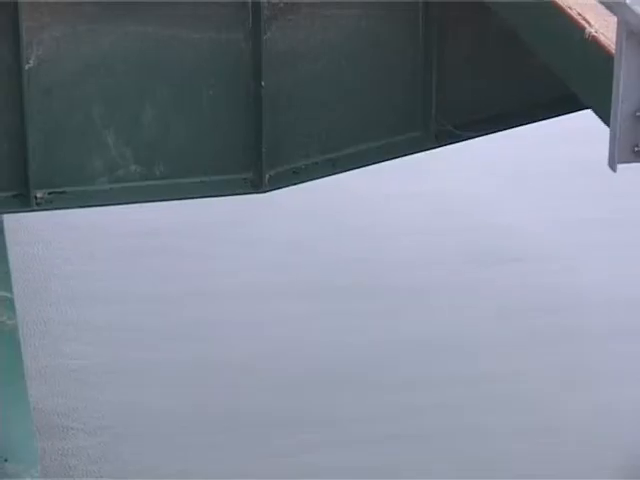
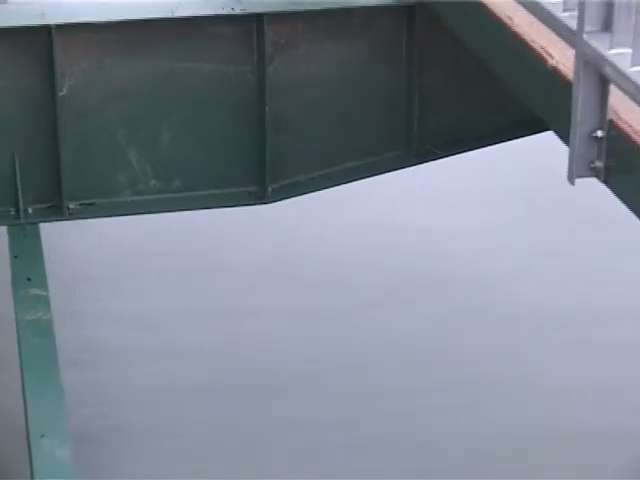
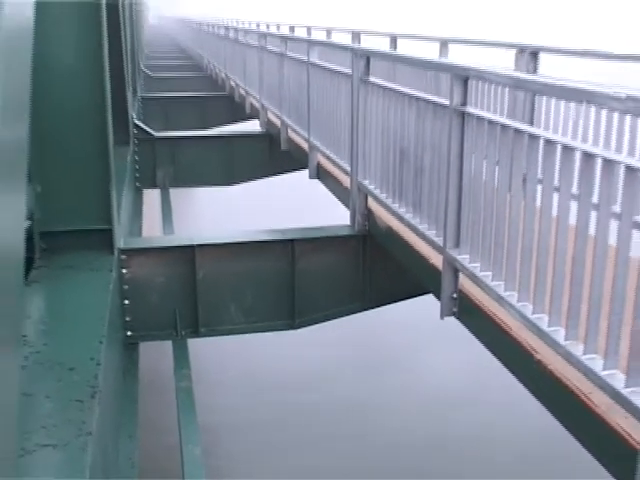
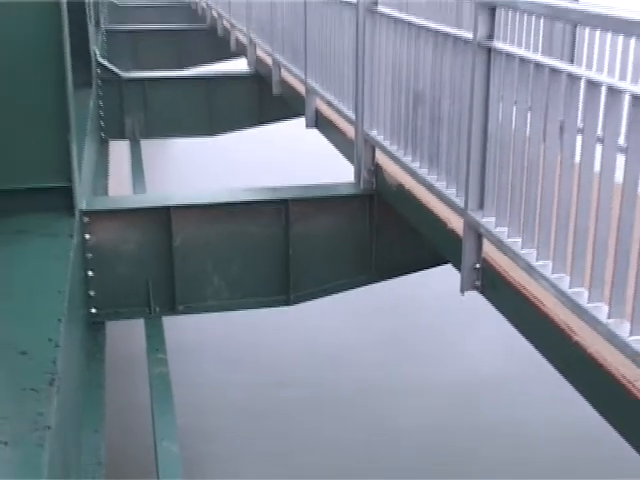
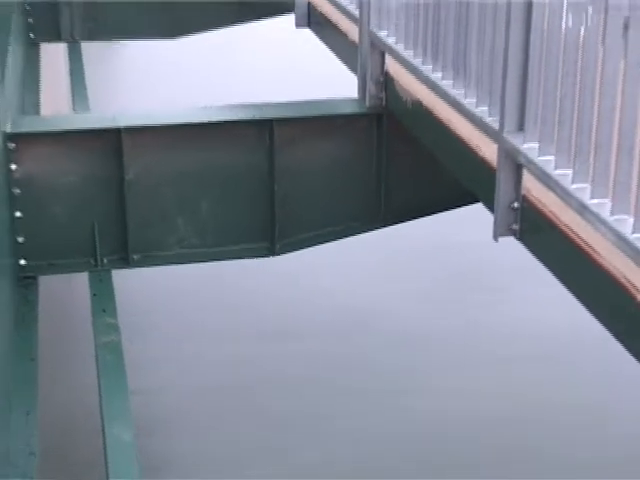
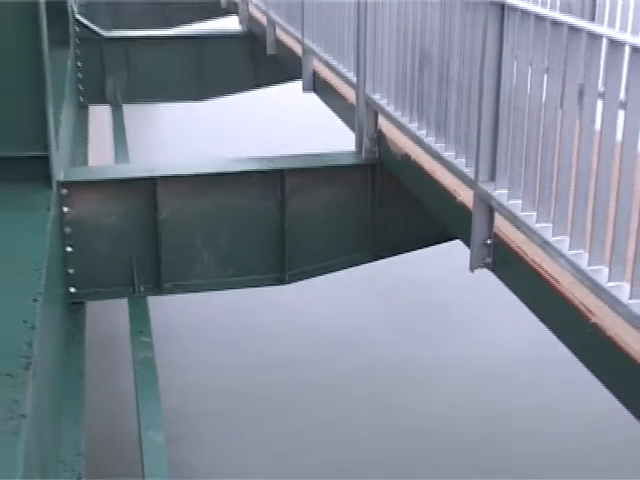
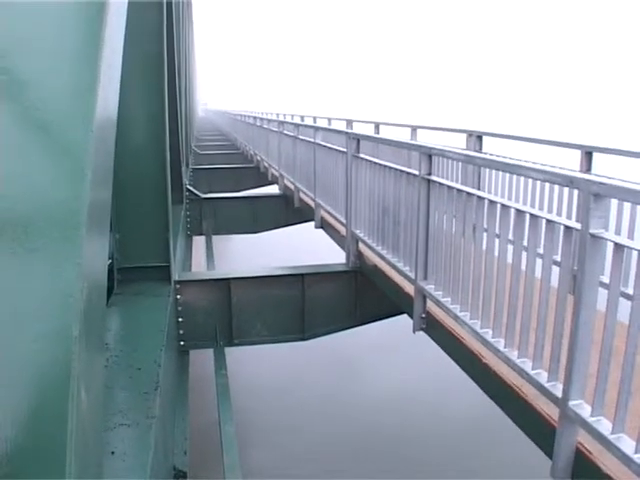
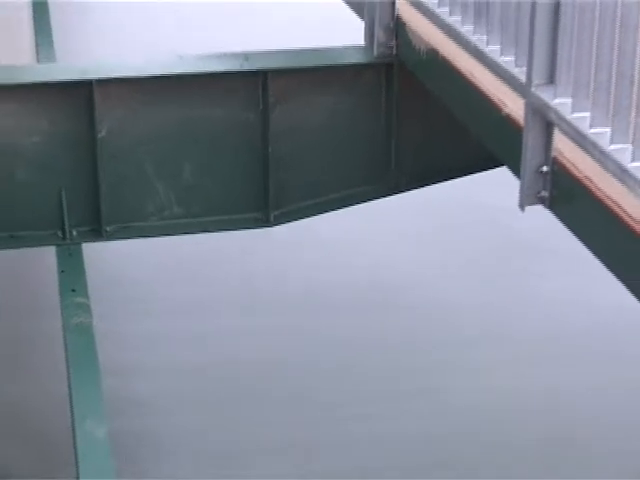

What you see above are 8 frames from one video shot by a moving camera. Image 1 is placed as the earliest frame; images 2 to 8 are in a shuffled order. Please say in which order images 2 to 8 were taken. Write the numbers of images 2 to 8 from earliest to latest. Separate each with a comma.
2, 8, 5, 6, 4, 3, 7
